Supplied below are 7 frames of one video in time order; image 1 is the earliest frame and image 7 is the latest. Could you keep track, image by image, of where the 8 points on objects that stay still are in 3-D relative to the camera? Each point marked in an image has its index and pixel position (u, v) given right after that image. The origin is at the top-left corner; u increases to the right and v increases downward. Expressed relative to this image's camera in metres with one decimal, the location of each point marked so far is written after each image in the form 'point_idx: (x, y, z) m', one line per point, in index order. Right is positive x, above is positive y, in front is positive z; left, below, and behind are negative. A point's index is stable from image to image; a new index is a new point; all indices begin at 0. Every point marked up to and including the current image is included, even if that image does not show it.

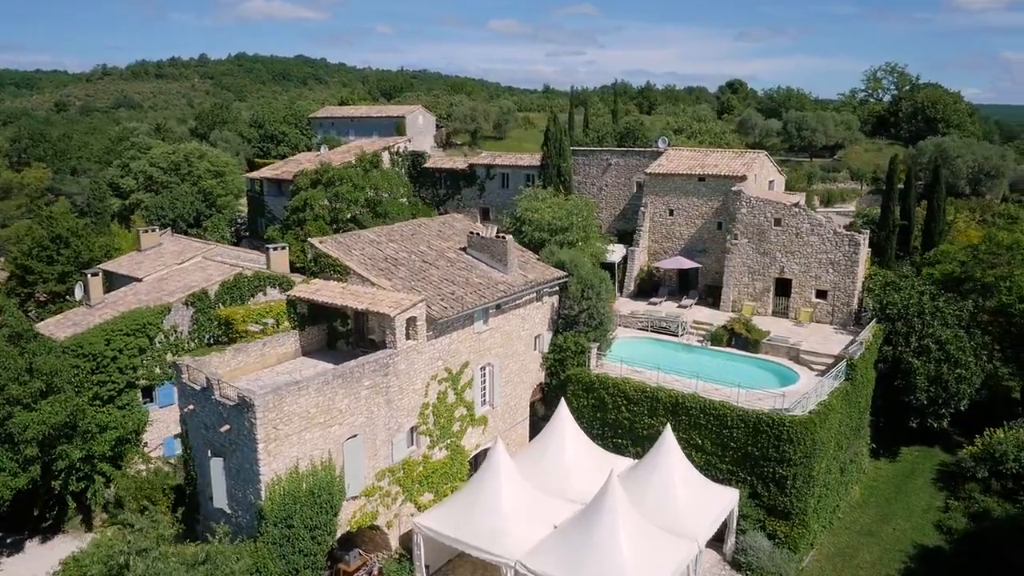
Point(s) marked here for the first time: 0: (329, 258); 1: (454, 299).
0: (-4.8, +0.8, +19.5) m
1: (-1.5, -0.2, +19.0) m
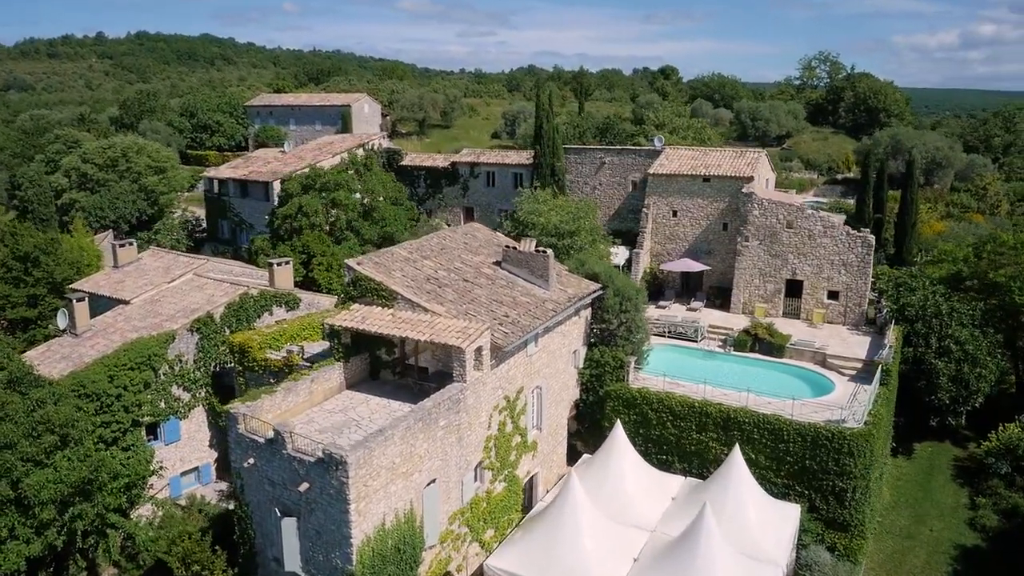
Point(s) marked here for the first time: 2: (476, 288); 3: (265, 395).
0: (-3.4, +0.1, +17.9) m
1: (0.0, -0.8, +17.8) m
2: (-0.9, 0.0, +19.2) m
3: (-5.2, -2.3, +15.5) m
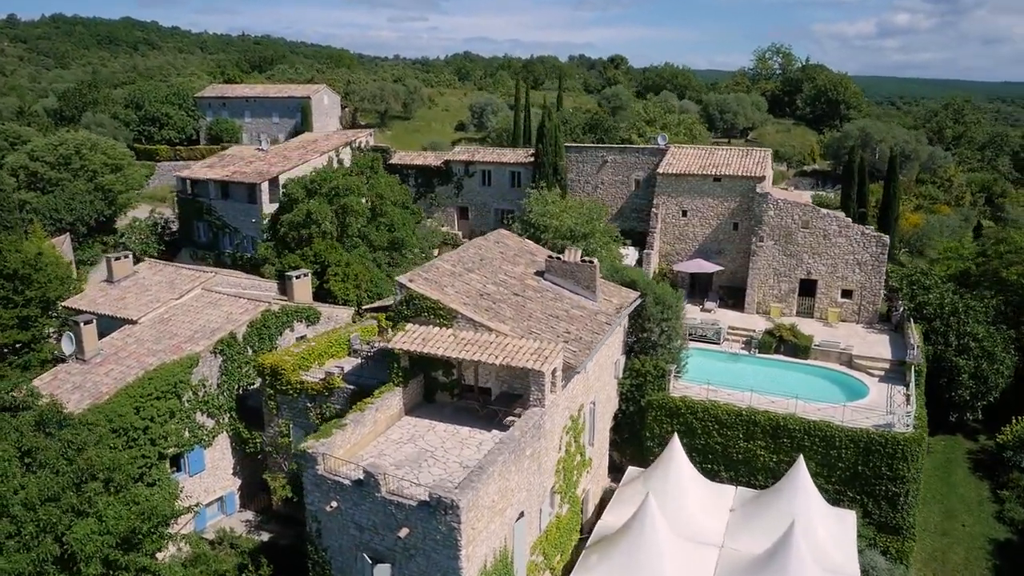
0: (-1.9, -0.3, +17.0) m
1: (+1.4, -1.2, +17.2) m
2: (+0.4, -0.4, +18.5) m
3: (-3.5, -2.8, +14.4) m
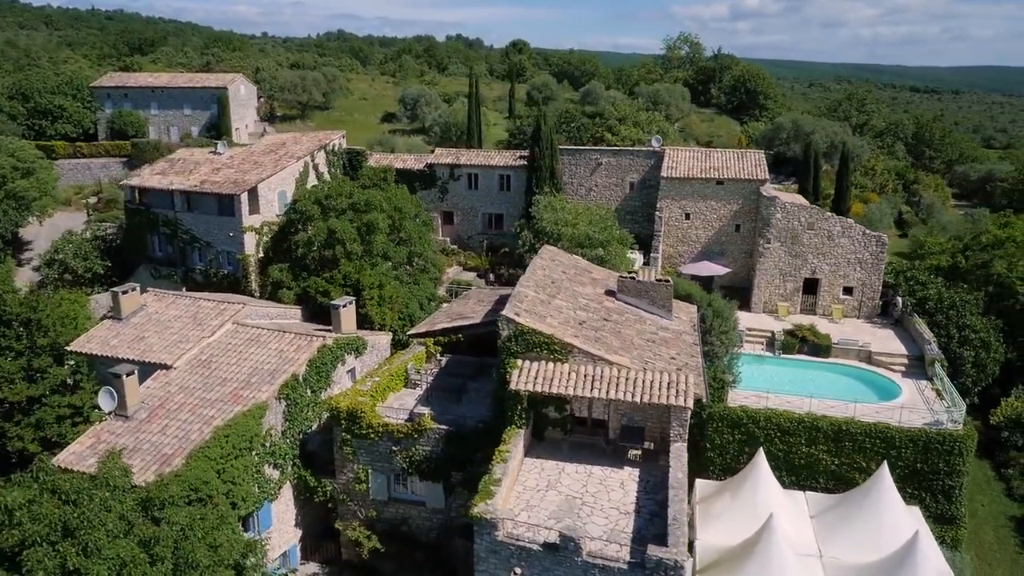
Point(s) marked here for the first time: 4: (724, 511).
0: (+0.6, -1.0, +16.2) m
1: (+3.9, -1.8, +17.0) m
2: (+2.7, -1.0, +18.1) m
3: (-0.4, -3.6, +13.5) m
4: (+5.4, -5.9, +18.9) m
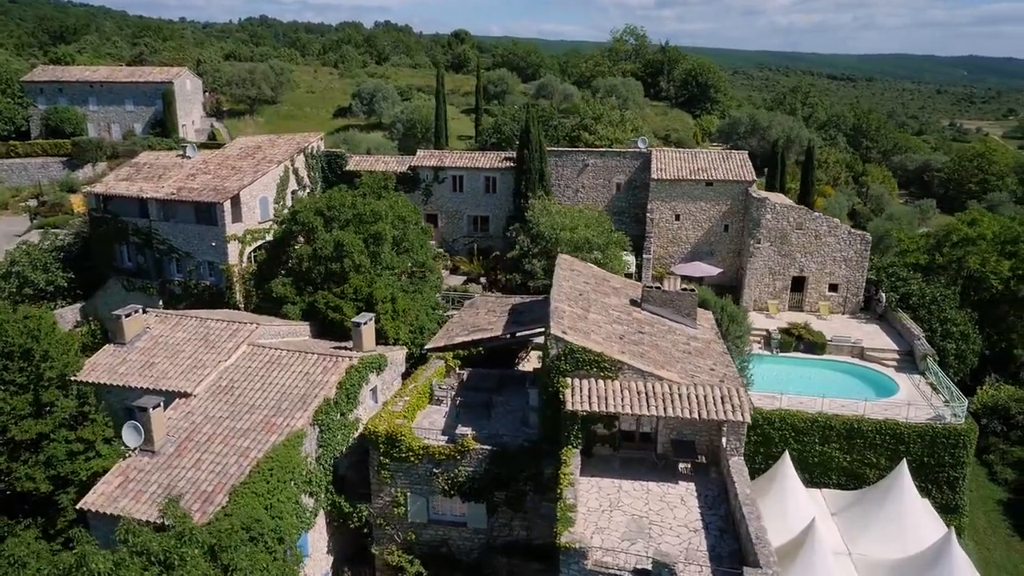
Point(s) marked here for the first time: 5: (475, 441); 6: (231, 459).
0: (+1.7, -1.4, +16.1) m
1: (+5.0, -2.1, +17.2) m
2: (+3.6, -1.3, +18.2) m
3: (+1.0, -4.1, +13.4) m
4: (+6.3, -6.1, +19.4) m
5: (-0.9, -3.6, +17.1) m
6: (-6.1, -3.7, +16.0) m
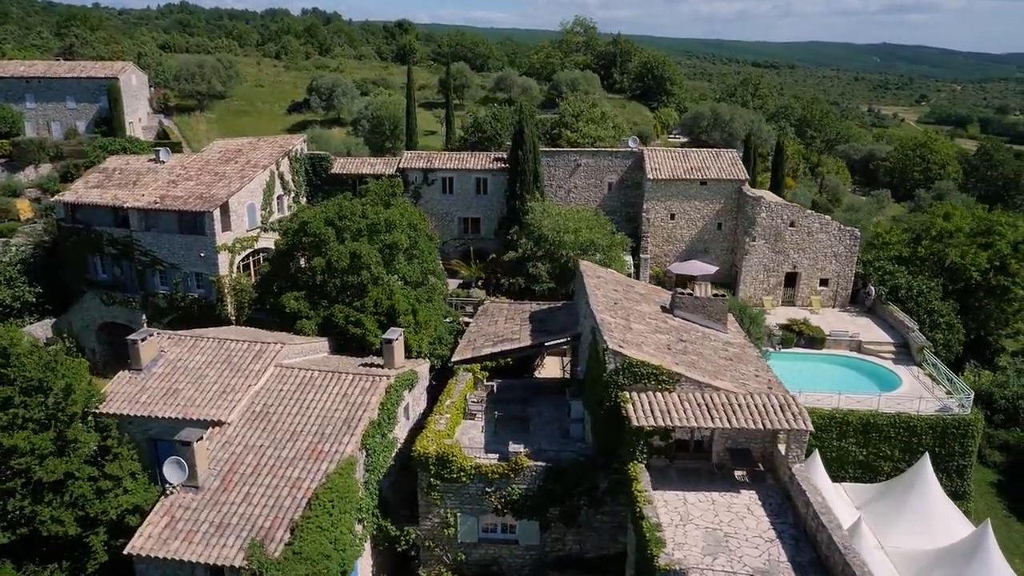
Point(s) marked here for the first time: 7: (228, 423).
0: (+3.0, -1.7, +16.1) m
1: (+6.1, -2.2, +17.5) m
2: (+4.7, -1.5, +18.3) m
3: (+2.6, -4.4, +13.4) m
4: (+7.4, -6.2, +19.8) m
5: (+0.4, -3.9, +16.9) m
6: (-4.7, -4.2, +15.4) m
7: (-6.6, -3.1, +17.1) m
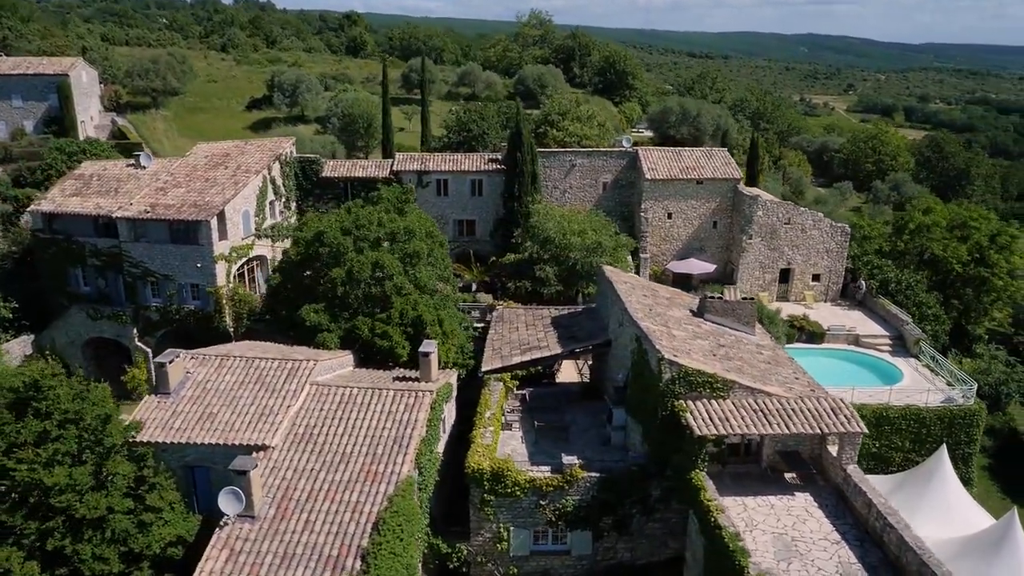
0: (+4.2, -1.9, +16.3) m
1: (+7.3, -2.3, +17.9) m
2: (+5.7, -1.6, +18.6) m
3: (+4.1, -4.7, +13.6) m
4: (+8.4, -6.3, +20.4) m
5: (+1.6, -4.2, +16.9) m
6: (-3.4, -4.6, +14.9) m
7: (-5.4, -3.5, +16.5) m
